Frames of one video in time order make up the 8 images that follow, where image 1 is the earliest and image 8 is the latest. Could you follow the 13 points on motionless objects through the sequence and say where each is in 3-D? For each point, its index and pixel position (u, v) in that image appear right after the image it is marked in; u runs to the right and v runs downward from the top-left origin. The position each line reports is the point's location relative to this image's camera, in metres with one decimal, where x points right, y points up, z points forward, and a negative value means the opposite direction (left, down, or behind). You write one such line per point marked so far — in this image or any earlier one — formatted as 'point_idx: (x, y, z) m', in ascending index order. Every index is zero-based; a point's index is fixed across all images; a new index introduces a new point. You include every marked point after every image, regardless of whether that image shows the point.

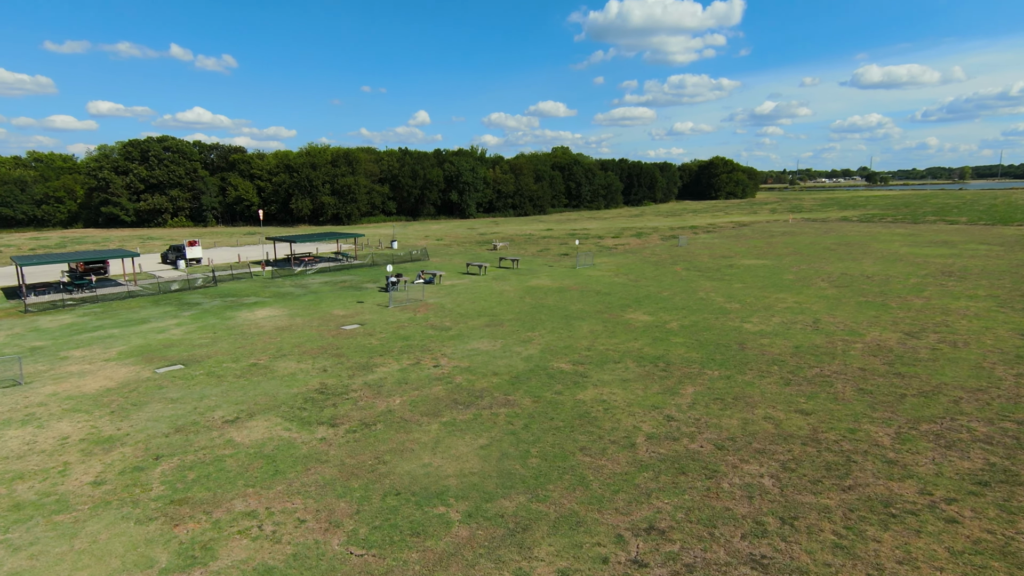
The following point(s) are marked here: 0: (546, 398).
0: (+0.8, -2.9, +15.0) m
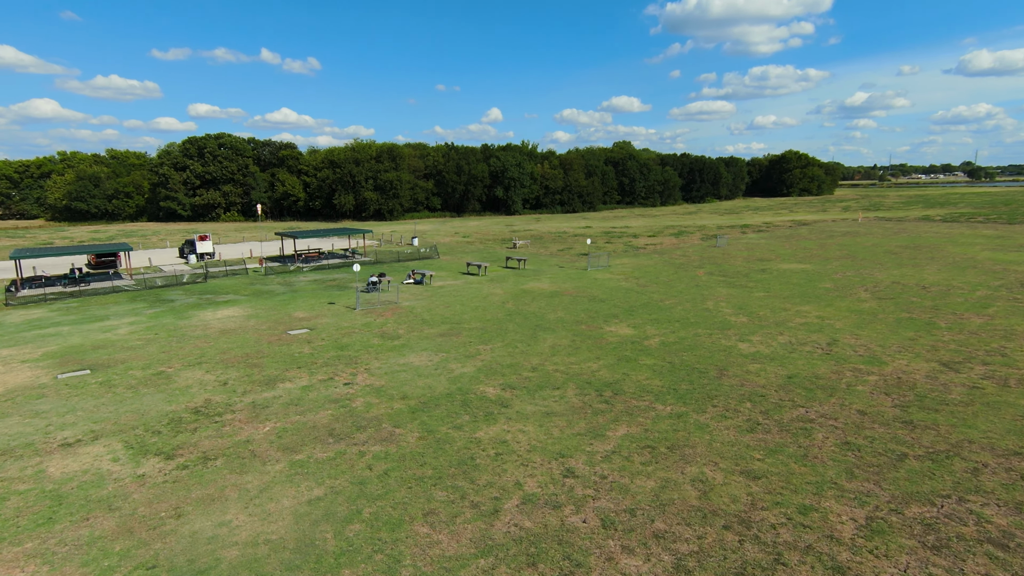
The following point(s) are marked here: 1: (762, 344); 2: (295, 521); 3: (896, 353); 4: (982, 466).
0: (-1.7, -3.1, +12.3) m
1: (+8.0, -1.8, +18.5) m
2: (-3.5, -3.7, +9.2) m
3: (+11.5, -2.0, +17.2) m
4: (+8.5, -3.2, +10.4) m
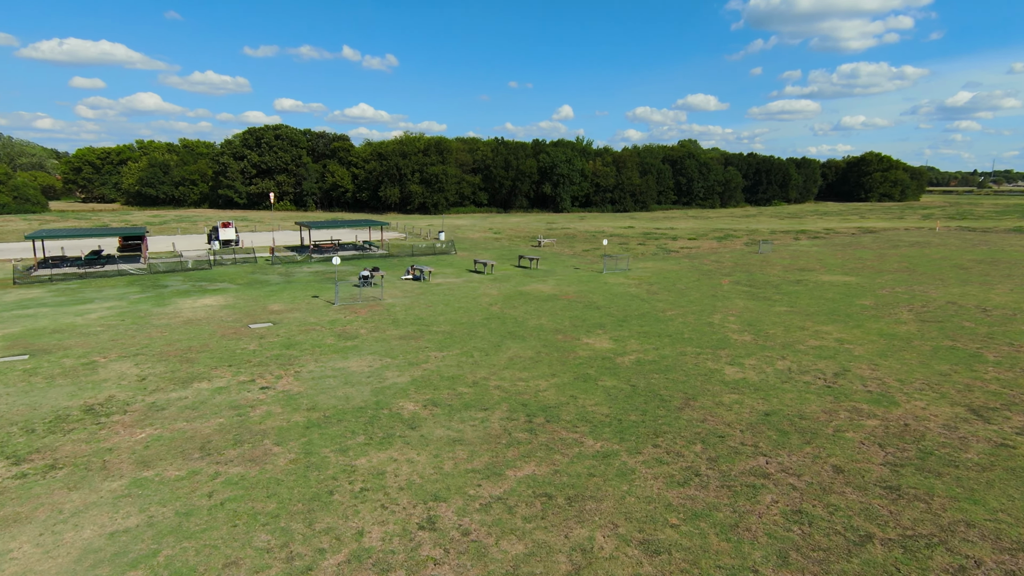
0: (-3.7, -3.1, +10.7) m
1: (+6.6, -2.3, +15.8) m
2: (-5.9, -3.7, +7.8) m
3: (+10.0, -2.5, +14.1) m
4: (+6.1, -3.7, +7.6) m
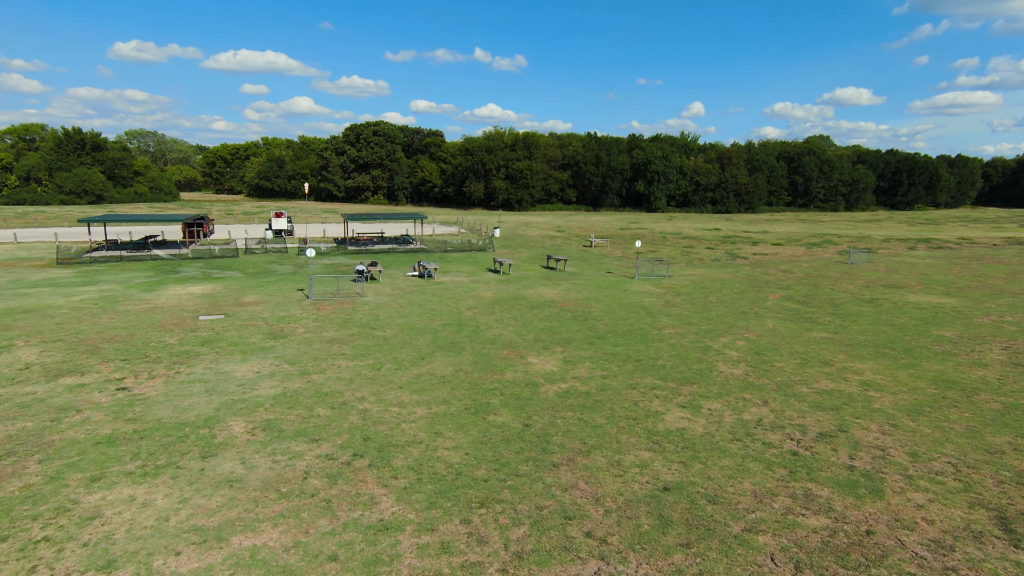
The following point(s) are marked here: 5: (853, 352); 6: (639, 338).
0: (-7.2, -3.0, +8.9) m
1: (+4.0, -2.7, +11.8) m
2: (-9.9, -3.5, +6.6) m
3: (+7.0, -3.1, +9.6) m
4: (+1.9, -4.0, +4.0) m
5: (+9.9, -1.8, +16.5) m
6: (+3.9, -1.5, +17.8) m
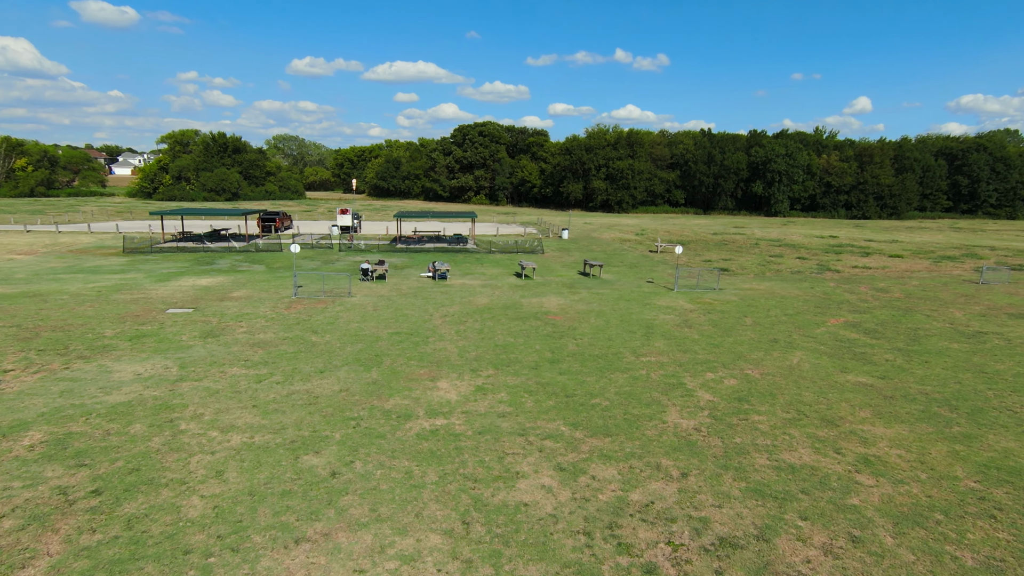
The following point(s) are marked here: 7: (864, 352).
0: (-10.6, -2.9, +8.2) m
1: (+1.0, -3.0, +8.5) m
2: (-13.8, -3.1, +6.5) m
3: (+3.3, -3.6, +5.7) m
4: (-2.9, -4.2, +1.4) m
5: (+7.7, -2.5, +11.8) m
6: (+2.3, -1.9, +14.3) m
7: (+9.8, -1.8, +15.8) m
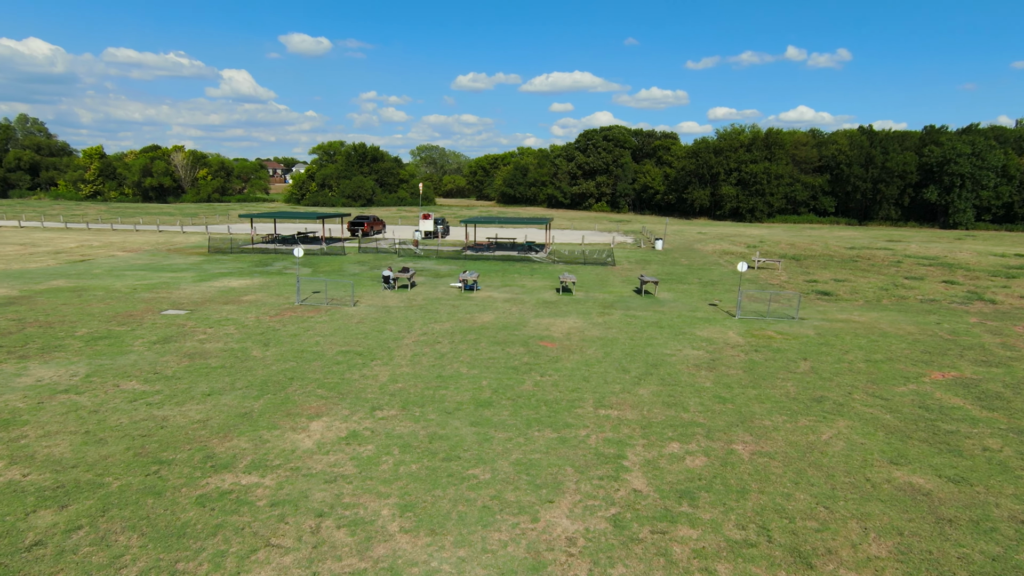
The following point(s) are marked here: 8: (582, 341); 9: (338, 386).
0: (-13.5, -2.7, +8.1) m
1: (-2.2, -3.3, +5.6) m
2: (-17.0, -2.8, +7.3) m
3: (-0.7, -4.0, +2.3) m
4: (-7.8, -4.3, -0.4) m
5: (+5.2, -3.1, +7.1) m
6: (+0.5, -2.4, +10.9) m
7: (+8.2, -2.6, +10.5) m
8: (+2.1, -1.5, +16.3) m
9: (-3.7, -2.1, +12.4) m
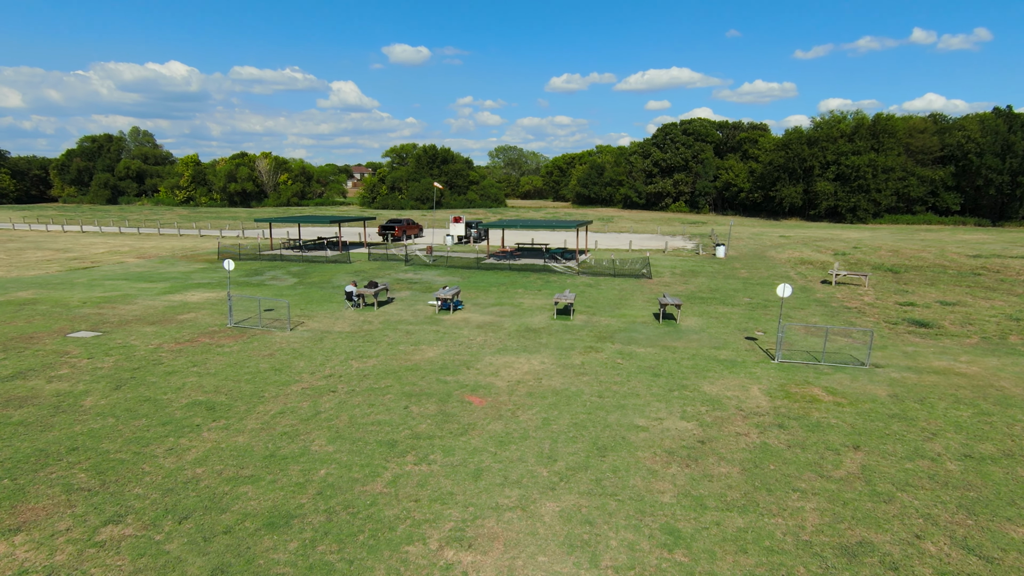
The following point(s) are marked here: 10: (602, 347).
0: (-16.2, -3.2, +6.0) m
1: (-5.5, -3.9, +1.8) m
2: (-19.8, -3.2, +5.8) m
3: (-4.5, -4.6, -1.8) m
4: (-12.0, -4.8, -3.3) m
5: (+2.0, -3.8, +2.1) m
6: (-2.0, -3.1, +6.6) m
7: (+5.5, -3.4, +4.9) m
8: (+0.5, -2.2, +11.6) m
9: (-5.9, -2.7, +8.7) m
10: (+2.5, -1.5, +15.2) m
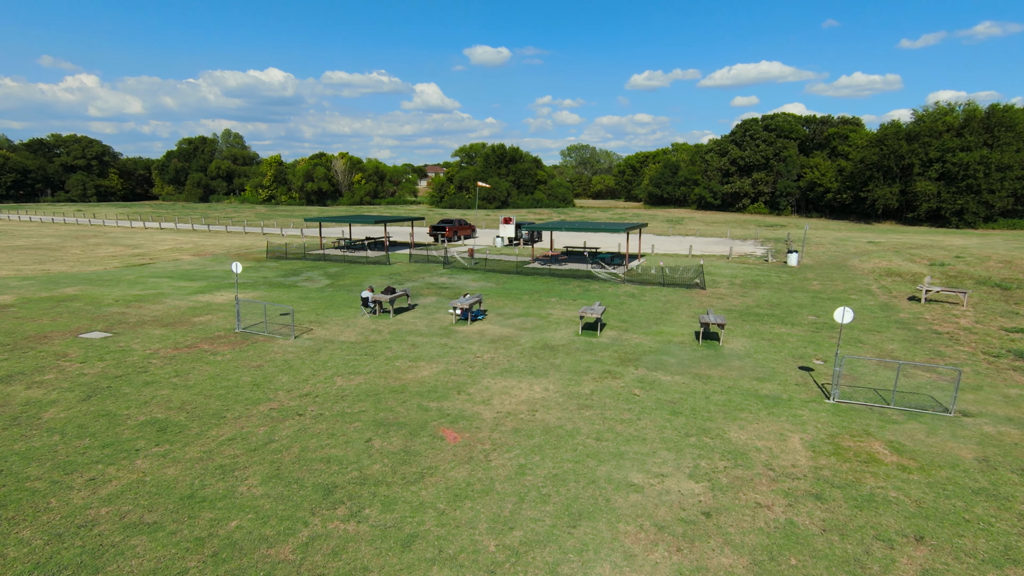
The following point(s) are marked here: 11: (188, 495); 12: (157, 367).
0: (-17.2, -3.1, +6.5) m
1: (-7.1, -4.1, +0.9) m
2: (-20.8, -3.1, +6.7) m
3: (-6.6, -4.8, -2.8) m
4: (-14.2, -4.8, -3.2) m
5: (+0.4, -4.2, +0.2) m
6: (-3.0, -3.3, +5.2) m
7: (+4.3, -3.8, +2.6) m
8: (+0.1, -2.5, +9.9) m
9: (-6.5, -2.9, +7.8) m
10: (+2.6, -1.9, +13.2) m
11: (-4.3, -2.9, +8.0) m
12: (-8.1, -1.8, +13.4) m
